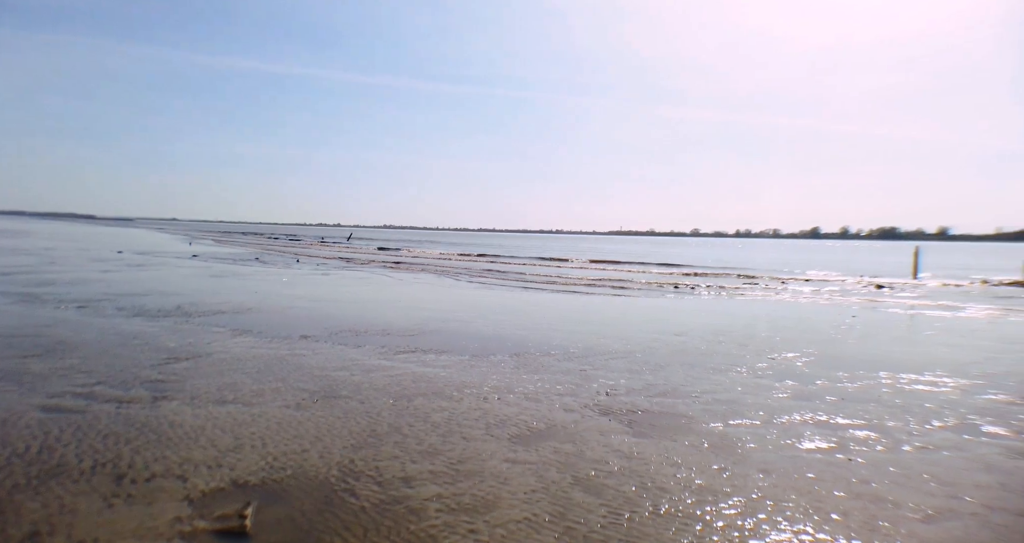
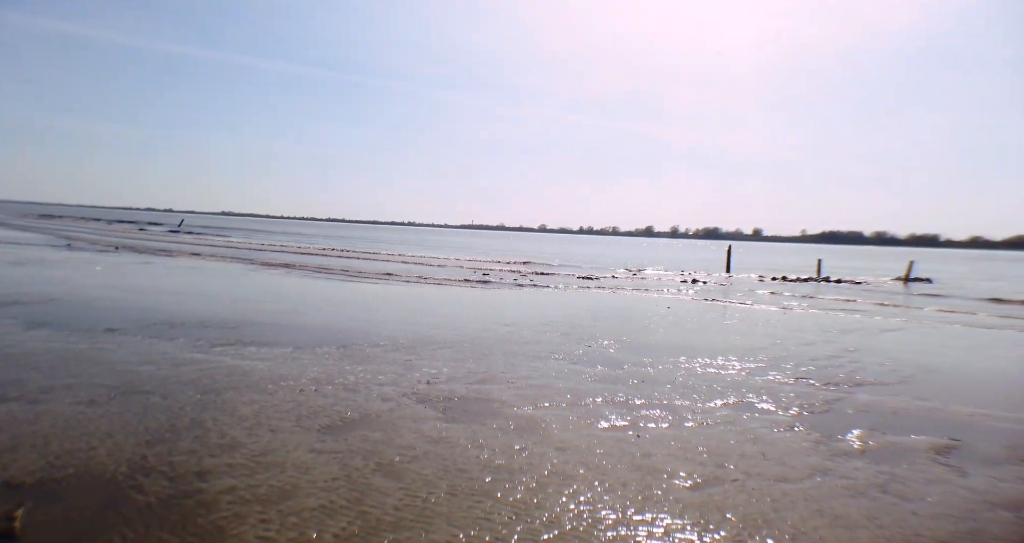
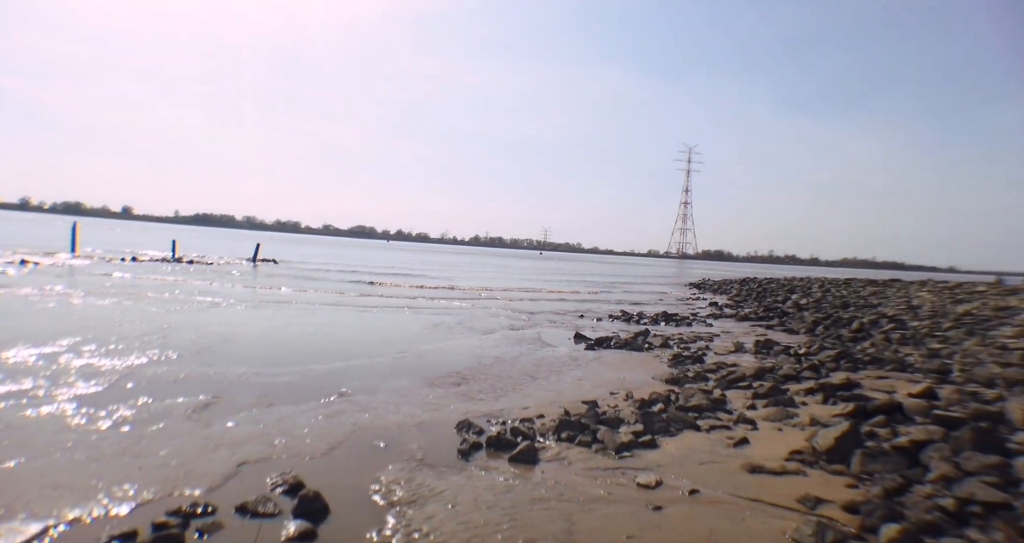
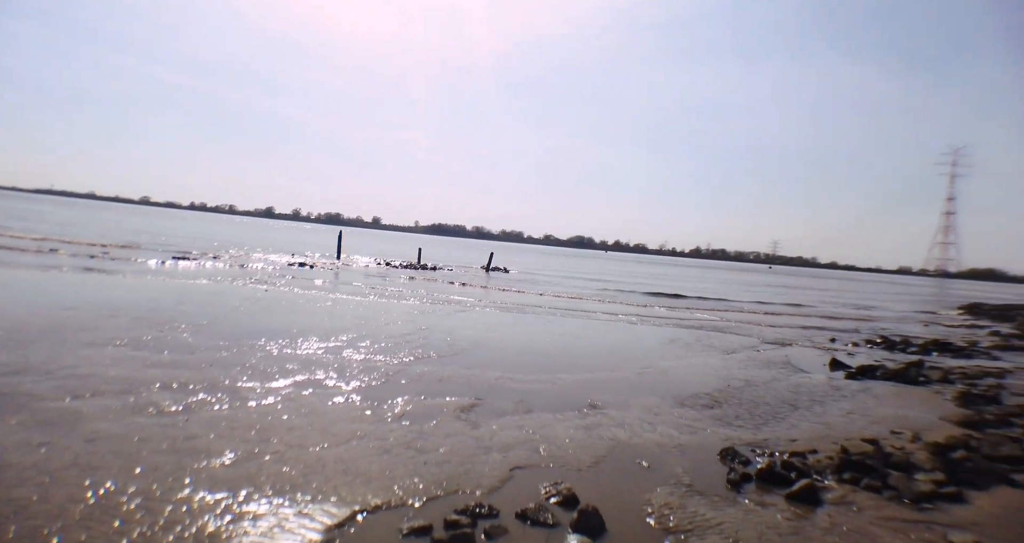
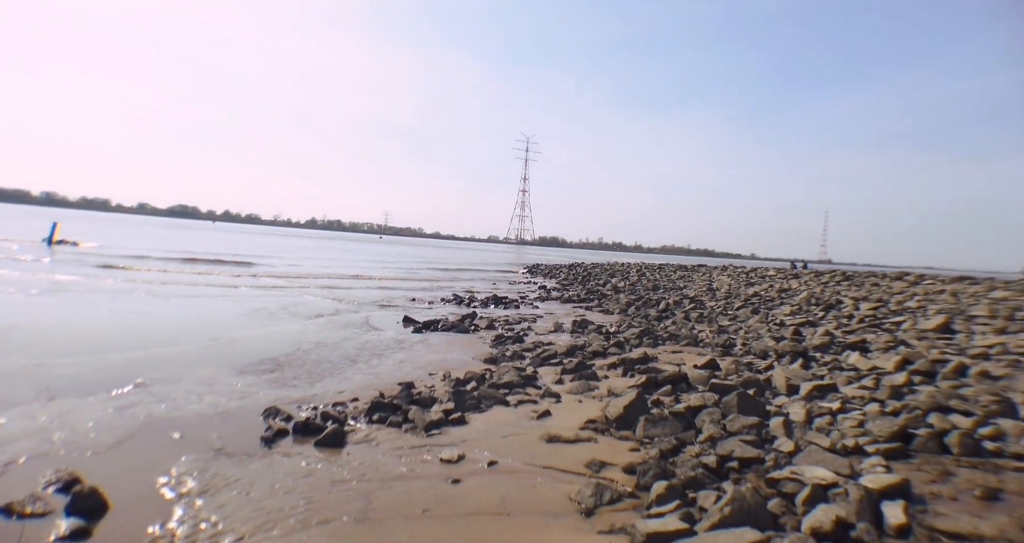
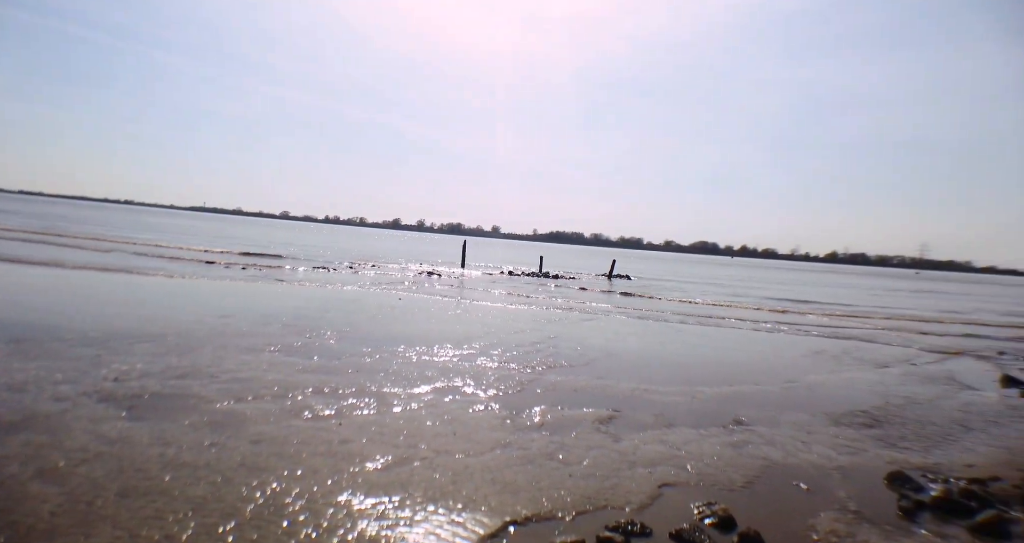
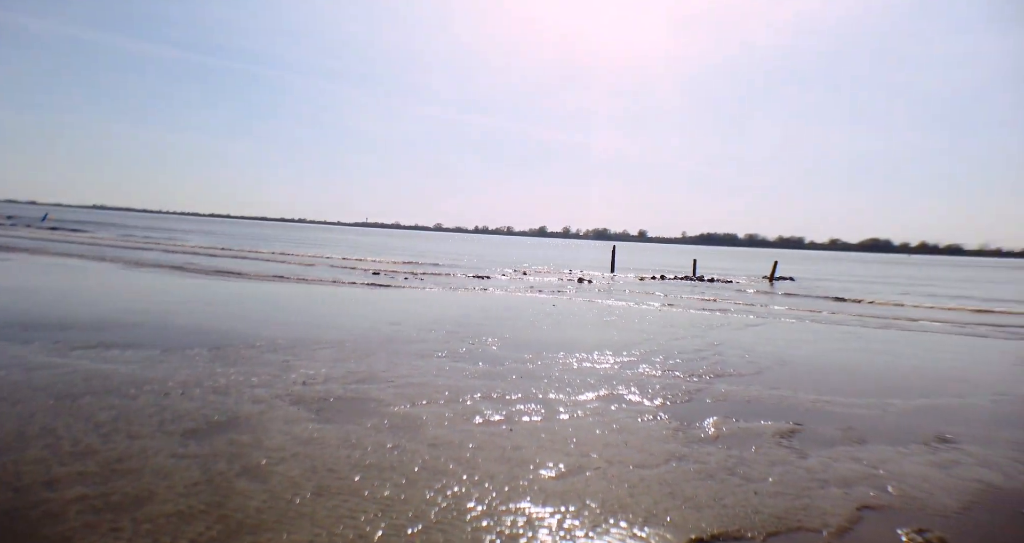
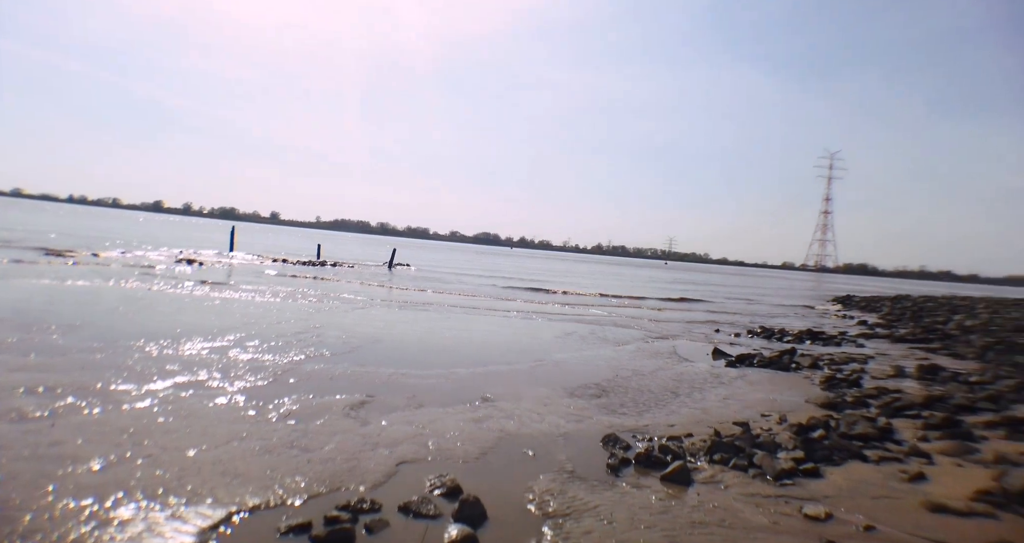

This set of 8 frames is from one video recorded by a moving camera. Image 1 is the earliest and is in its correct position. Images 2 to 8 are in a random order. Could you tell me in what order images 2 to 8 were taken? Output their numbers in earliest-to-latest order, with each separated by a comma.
2, 7, 6, 4, 8, 3, 5
